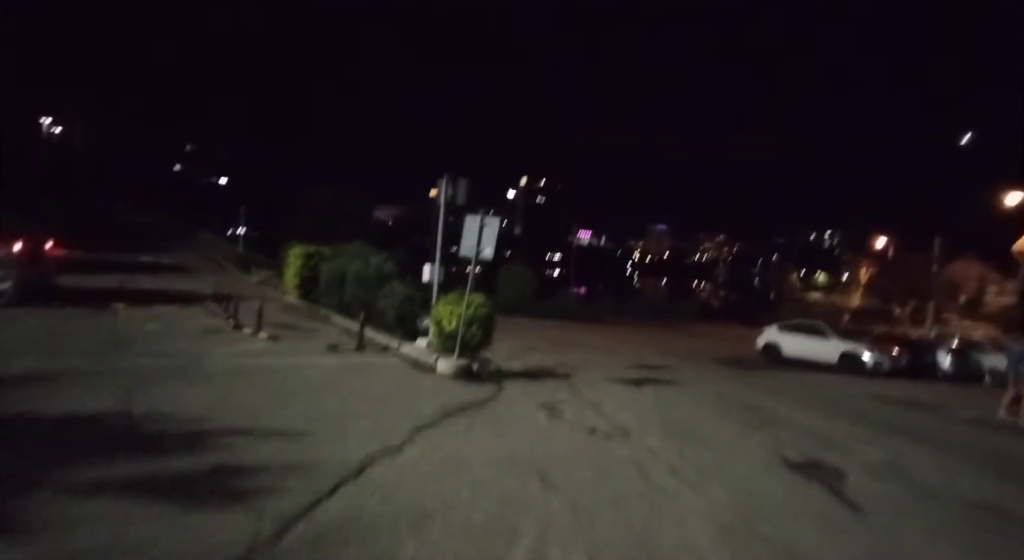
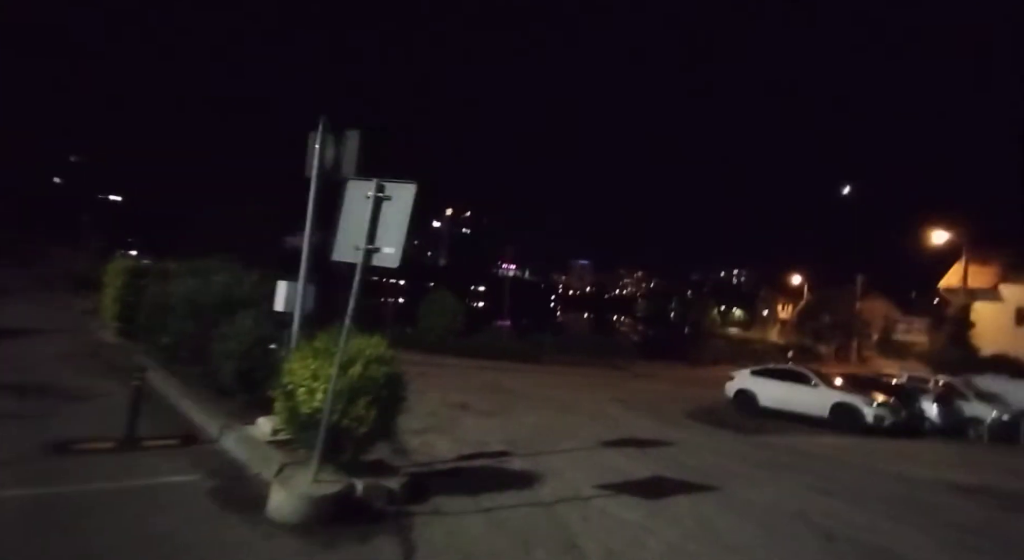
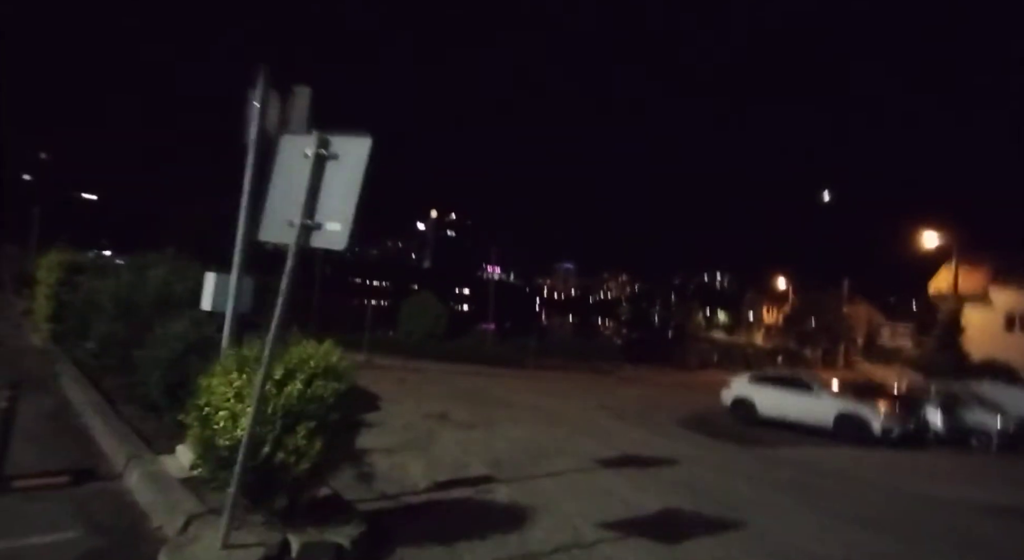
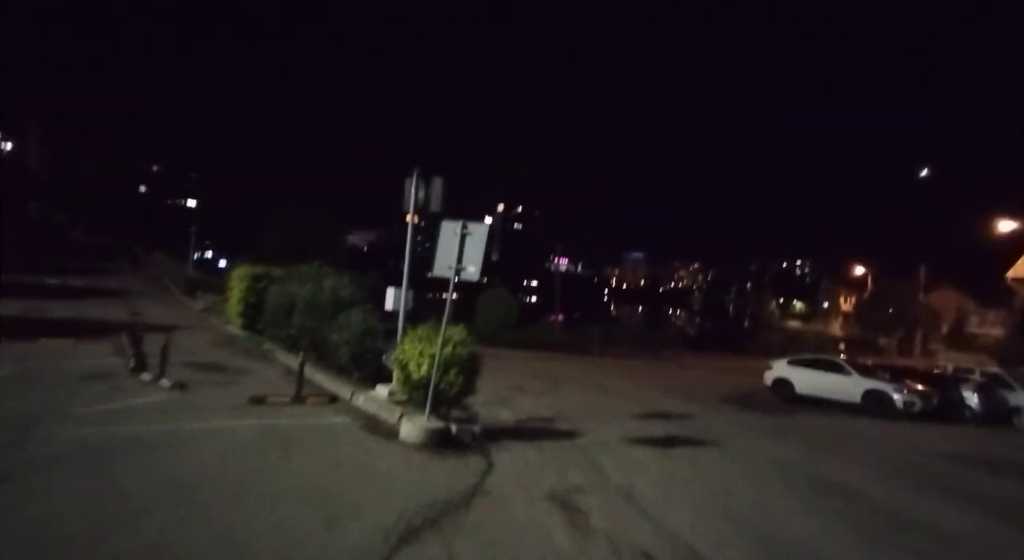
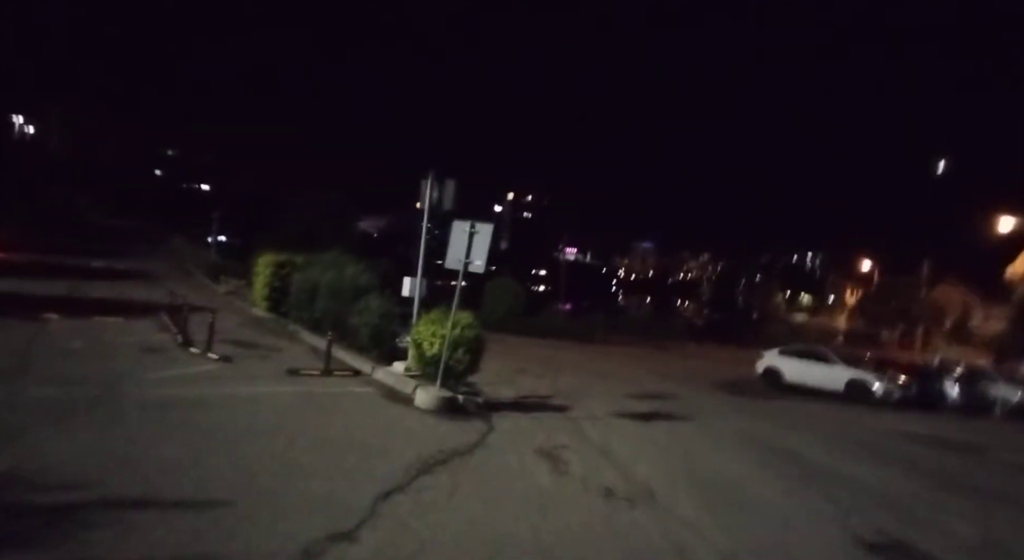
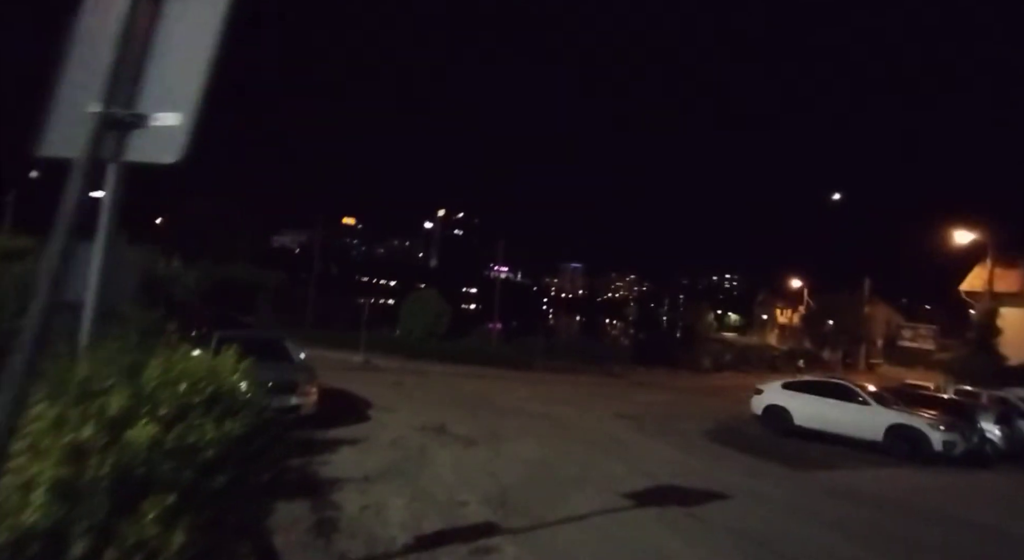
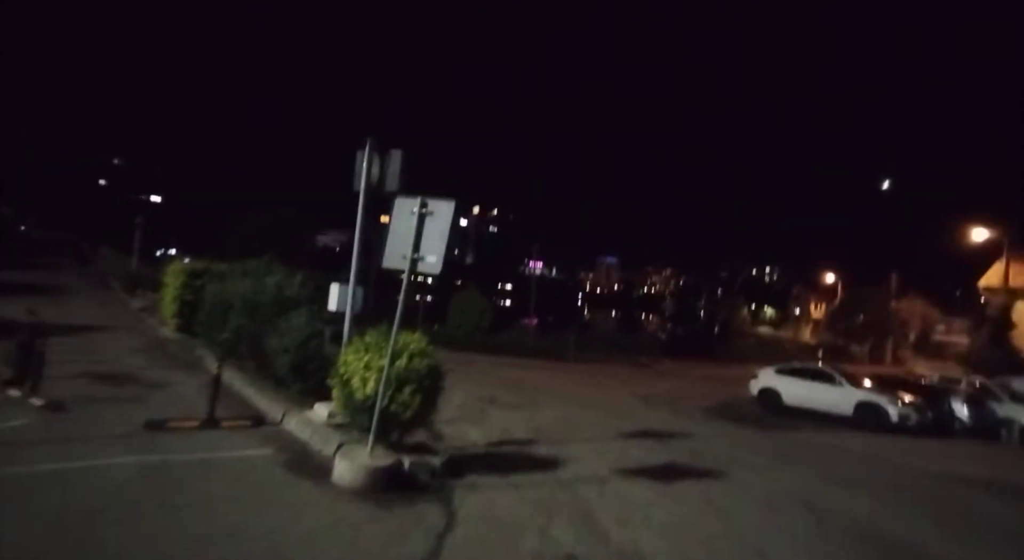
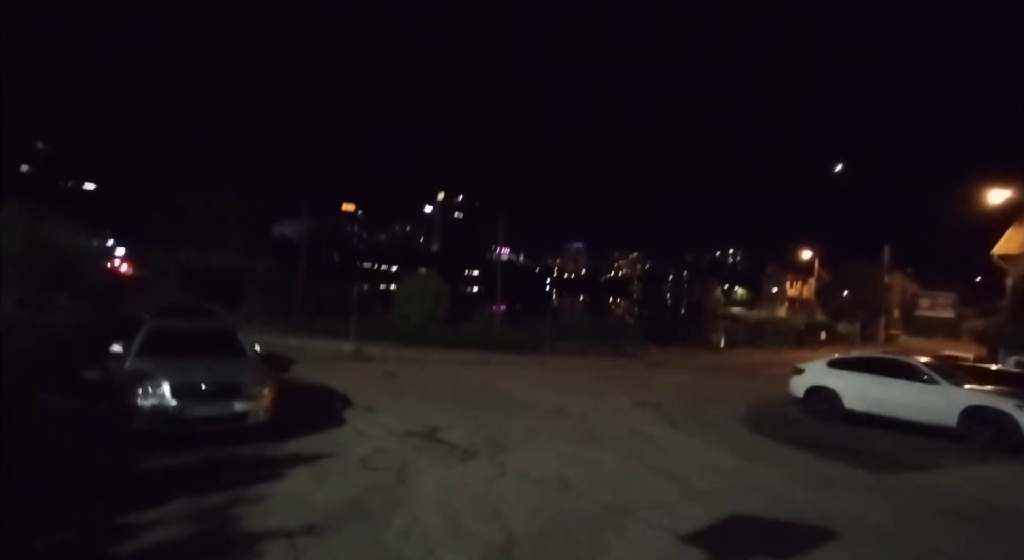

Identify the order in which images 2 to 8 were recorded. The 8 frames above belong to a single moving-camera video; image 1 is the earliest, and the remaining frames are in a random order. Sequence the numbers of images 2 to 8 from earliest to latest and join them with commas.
5, 4, 7, 2, 3, 6, 8
